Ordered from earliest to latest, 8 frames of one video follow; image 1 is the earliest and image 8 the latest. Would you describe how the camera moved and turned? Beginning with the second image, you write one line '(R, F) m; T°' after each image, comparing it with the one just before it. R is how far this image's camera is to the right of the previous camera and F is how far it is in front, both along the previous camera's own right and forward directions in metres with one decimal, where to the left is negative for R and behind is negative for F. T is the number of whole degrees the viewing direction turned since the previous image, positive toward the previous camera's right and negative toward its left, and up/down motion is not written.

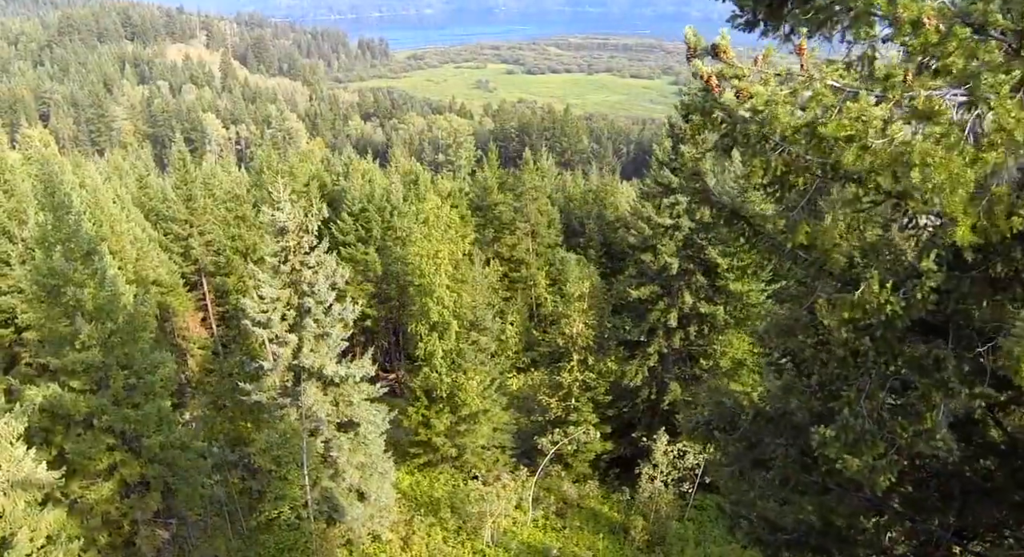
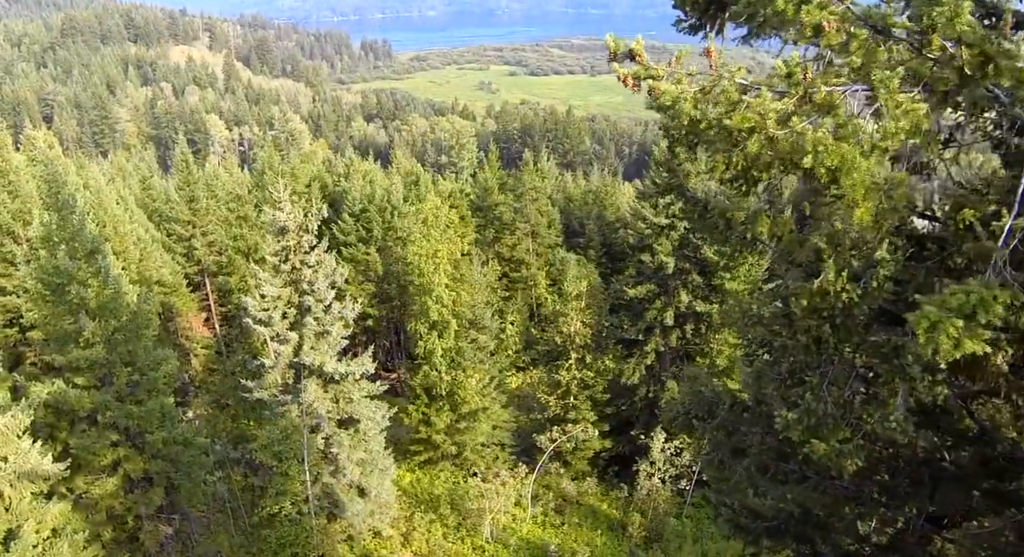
(+0.1, -0.3) m; 0°
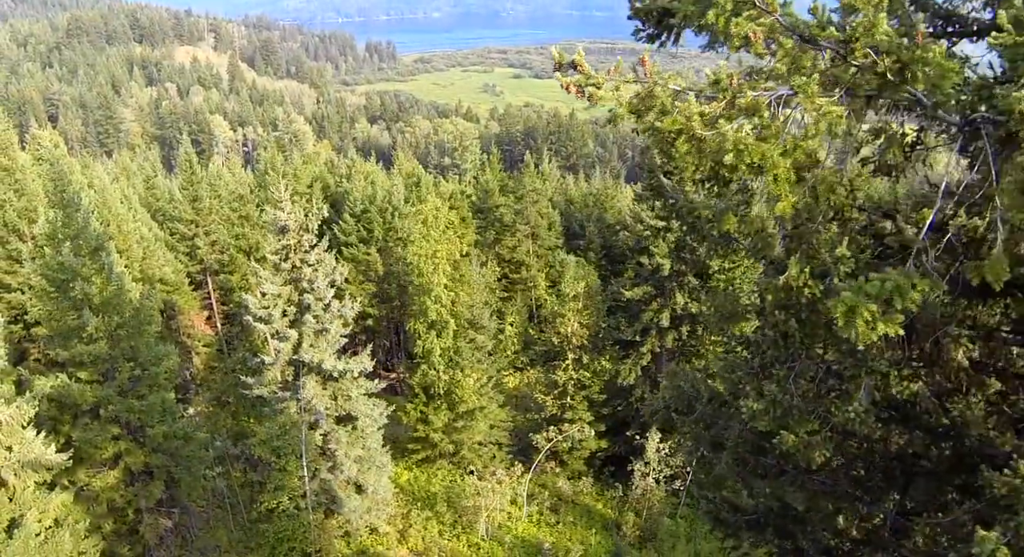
(+0.1, -0.3) m; 0°
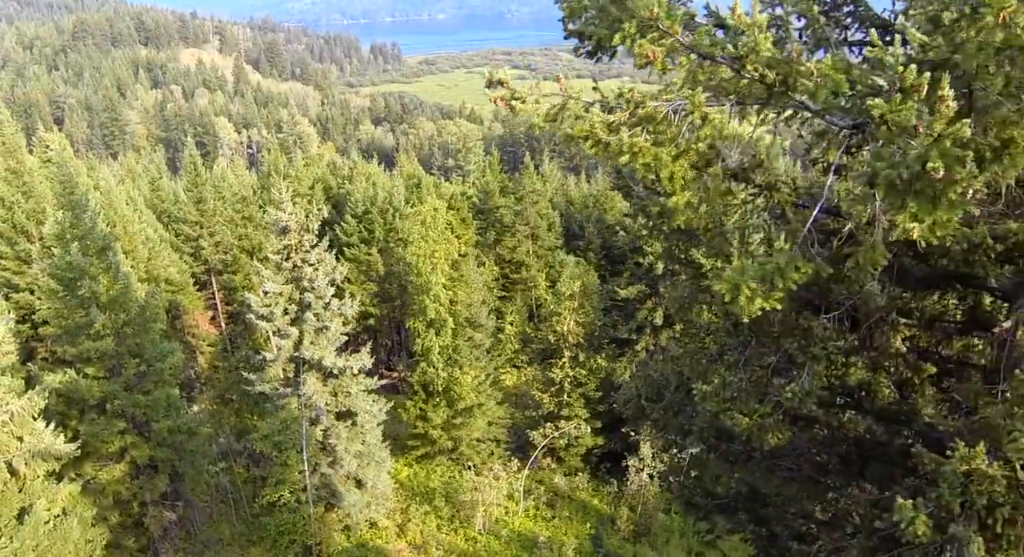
(+0.2, -0.5) m; 0°
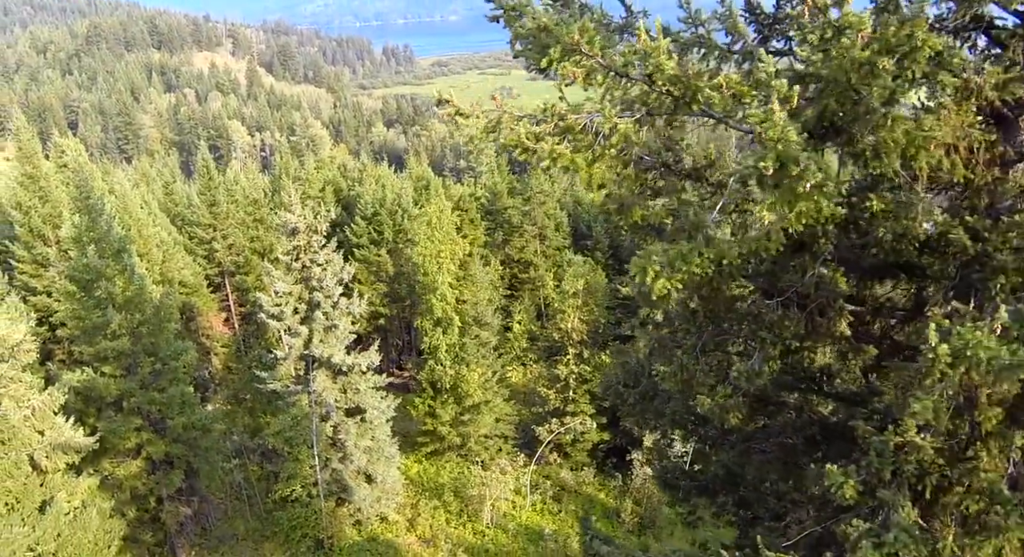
(+0.3, -0.5) m; -1°
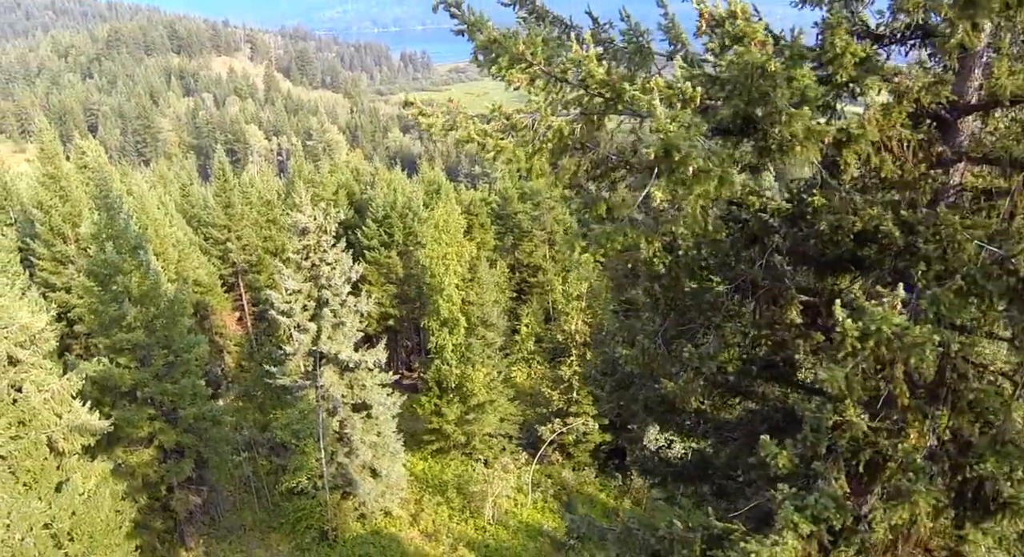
(+0.3, -0.5) m; -1°
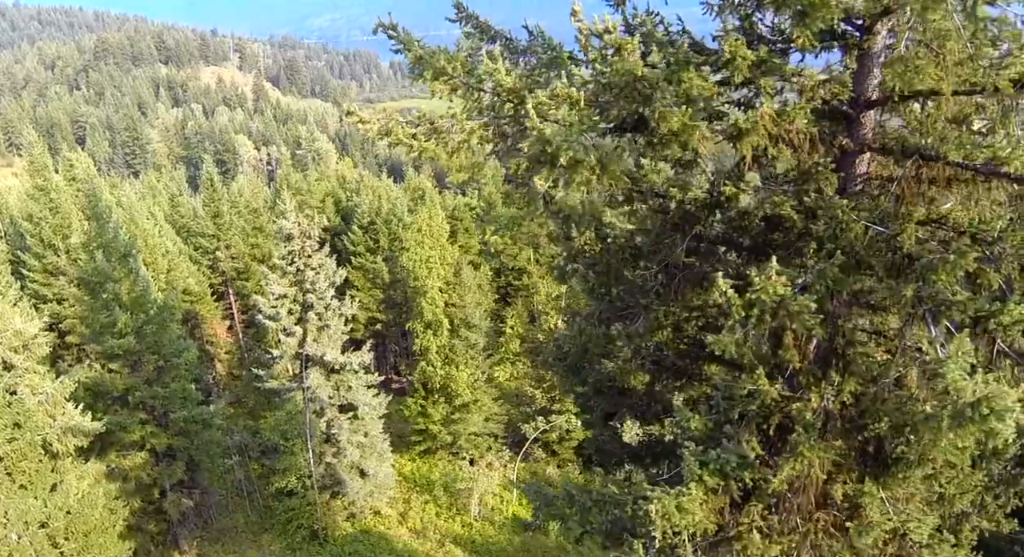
(+0.4, -0.7) m; +1°
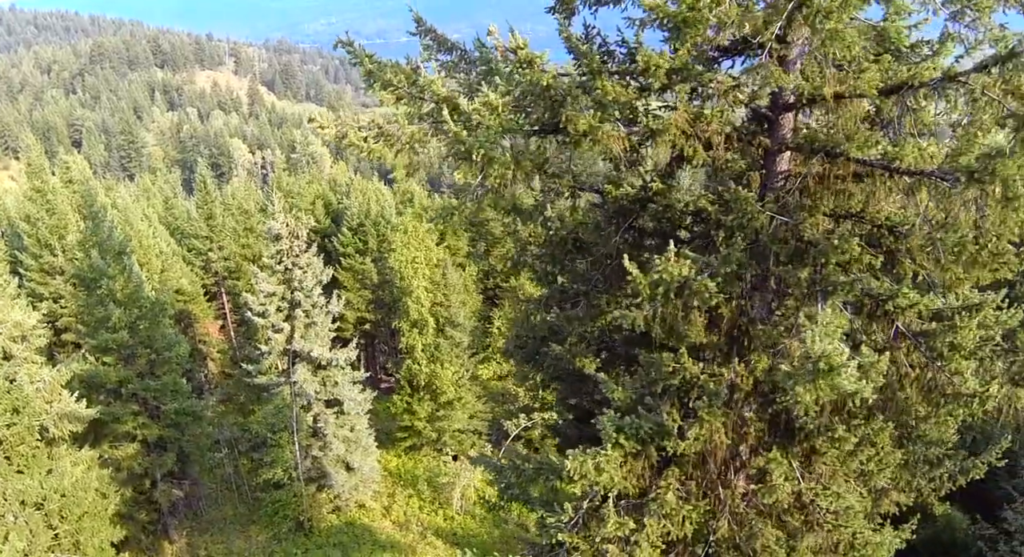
(+0.4, -0.8) m; 0°
